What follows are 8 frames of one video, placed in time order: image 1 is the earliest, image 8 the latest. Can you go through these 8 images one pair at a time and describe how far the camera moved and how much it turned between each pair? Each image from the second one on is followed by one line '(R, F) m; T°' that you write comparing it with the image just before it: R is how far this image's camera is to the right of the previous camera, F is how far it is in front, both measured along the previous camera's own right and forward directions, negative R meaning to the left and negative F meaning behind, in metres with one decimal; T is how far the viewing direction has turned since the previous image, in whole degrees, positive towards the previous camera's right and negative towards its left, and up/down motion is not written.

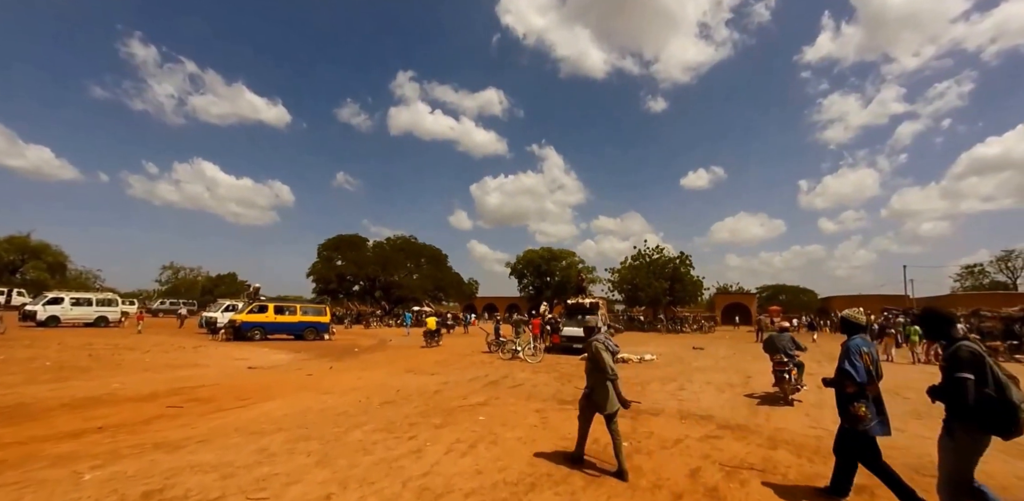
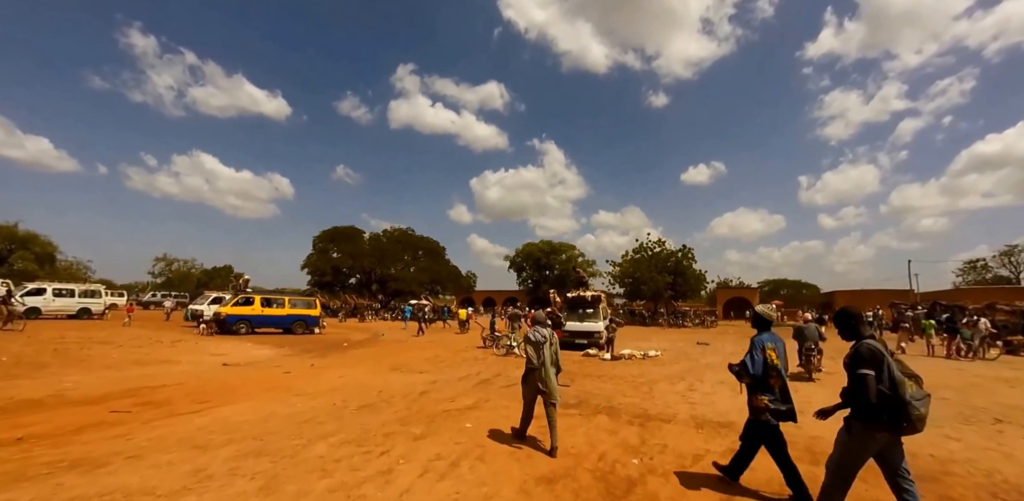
(+0.1, +1.2) m; 0°
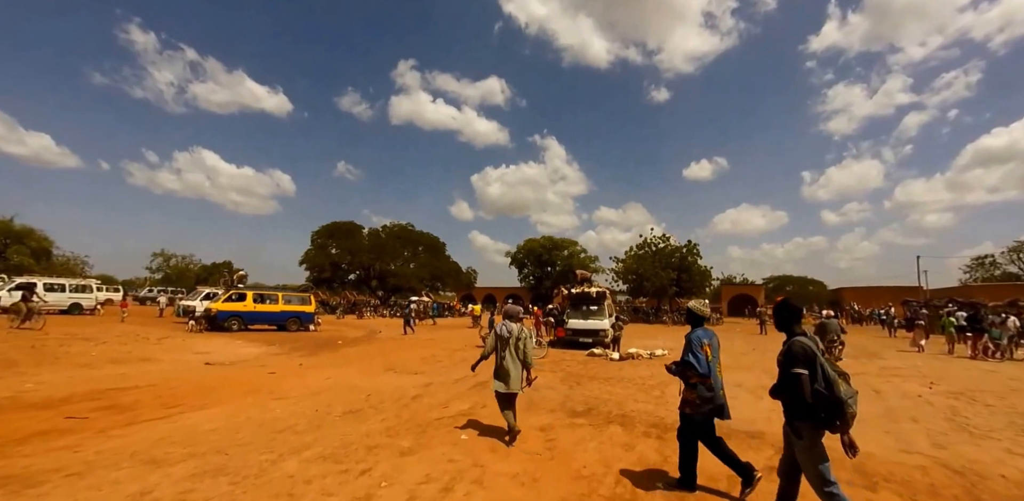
(0.0, +0.9) m; 0°
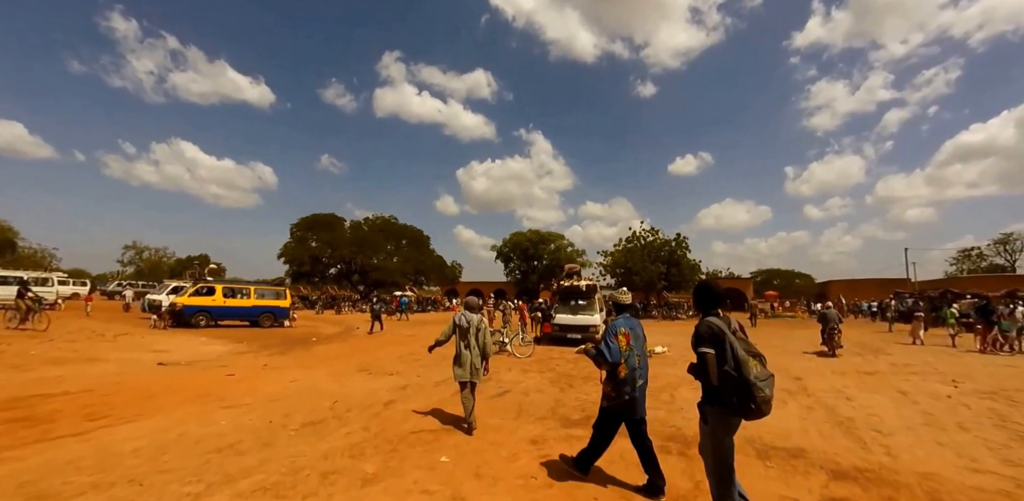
(-0.1, +1.2) m; +2°
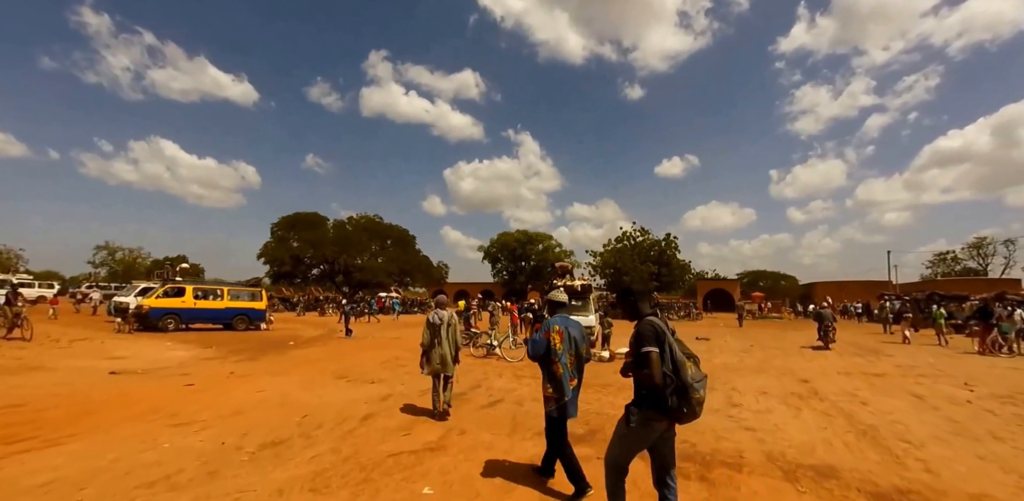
(-0.1, +0.8) m; +2°
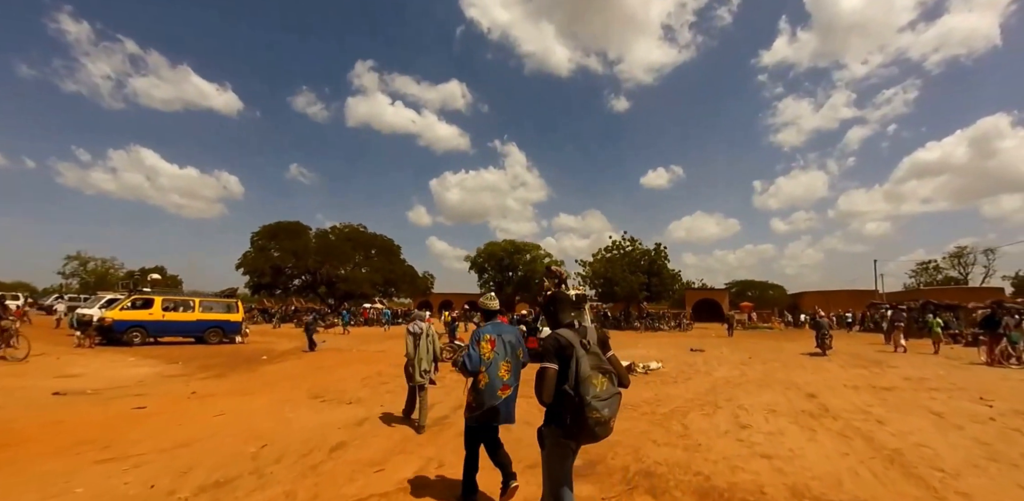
(0.0, +0.8) m; +2°
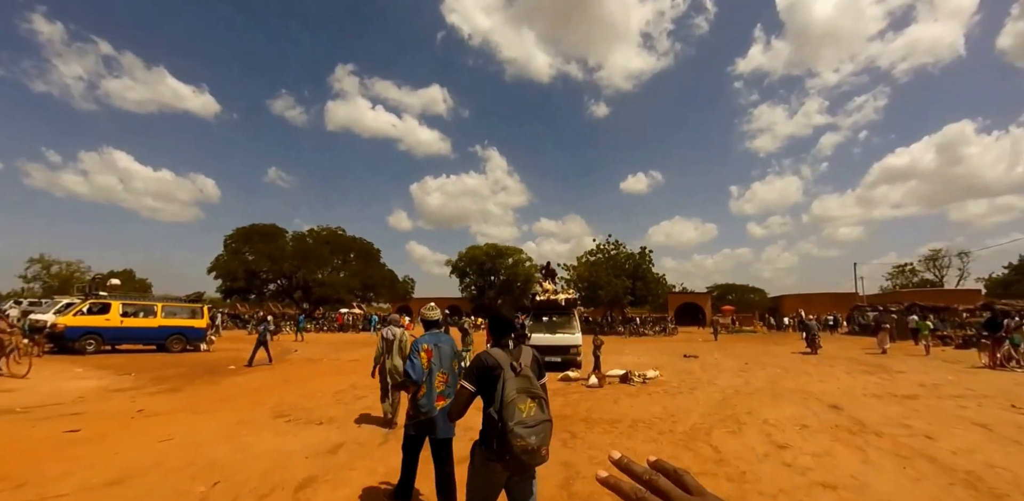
(-0.3, +1.0) m; +3°
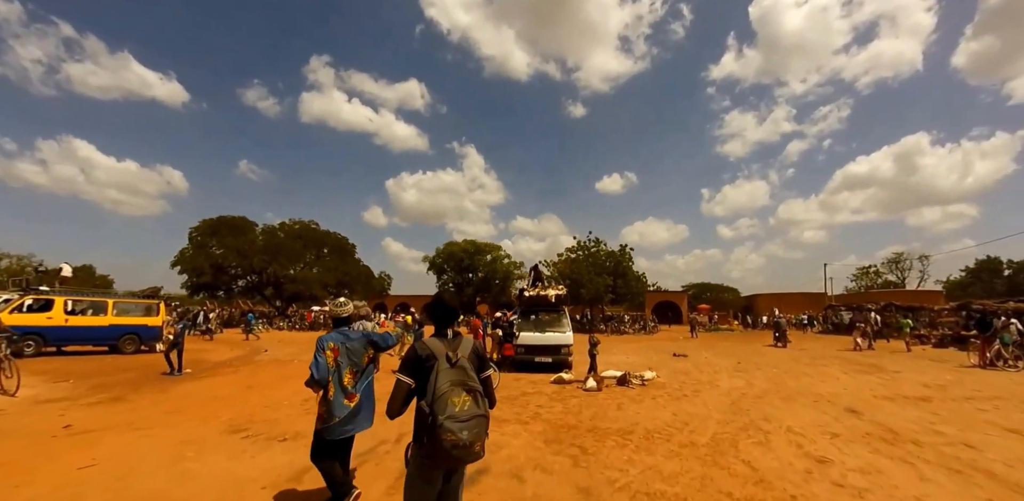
(-0.4, +0.9) m; +3°
